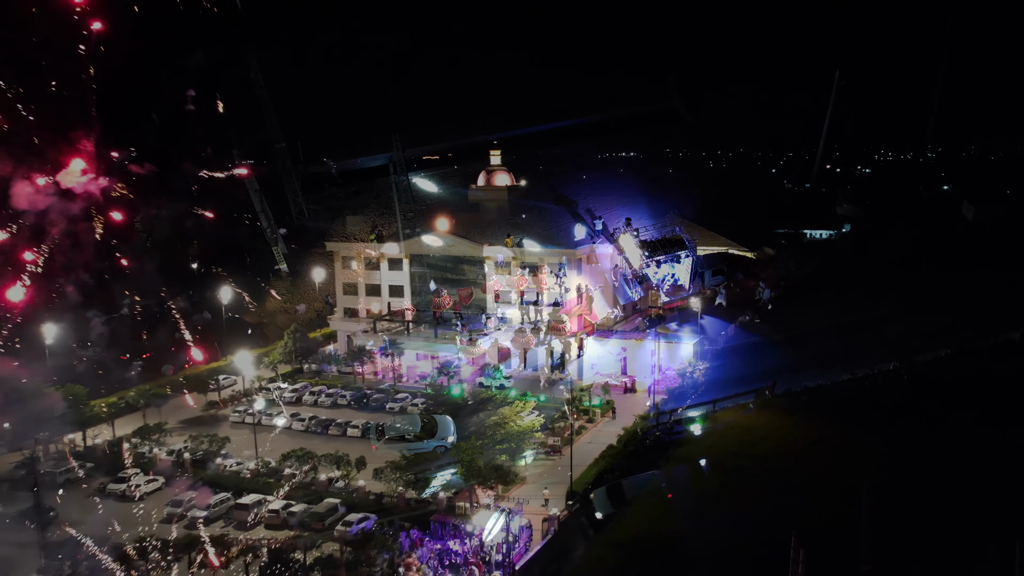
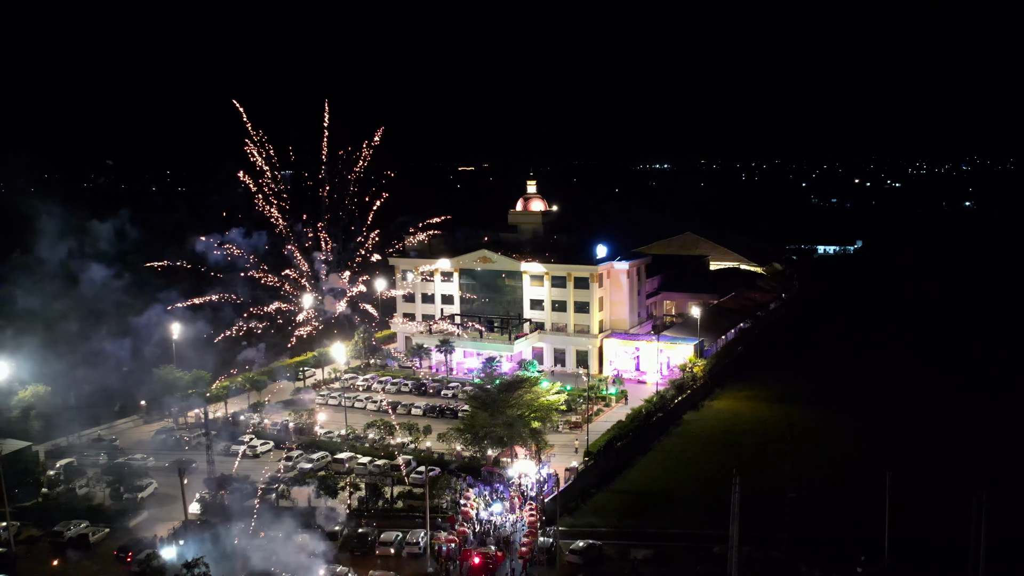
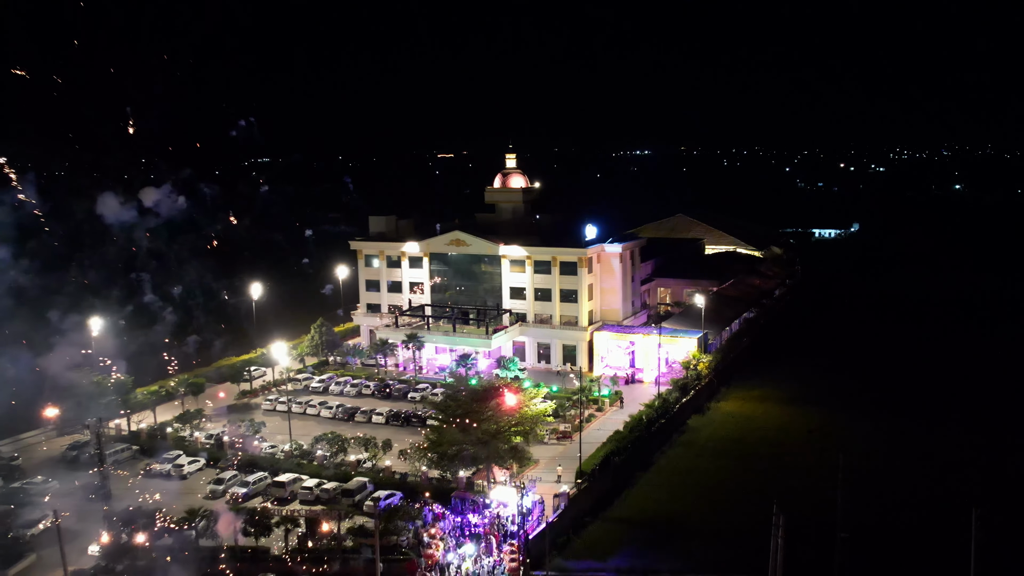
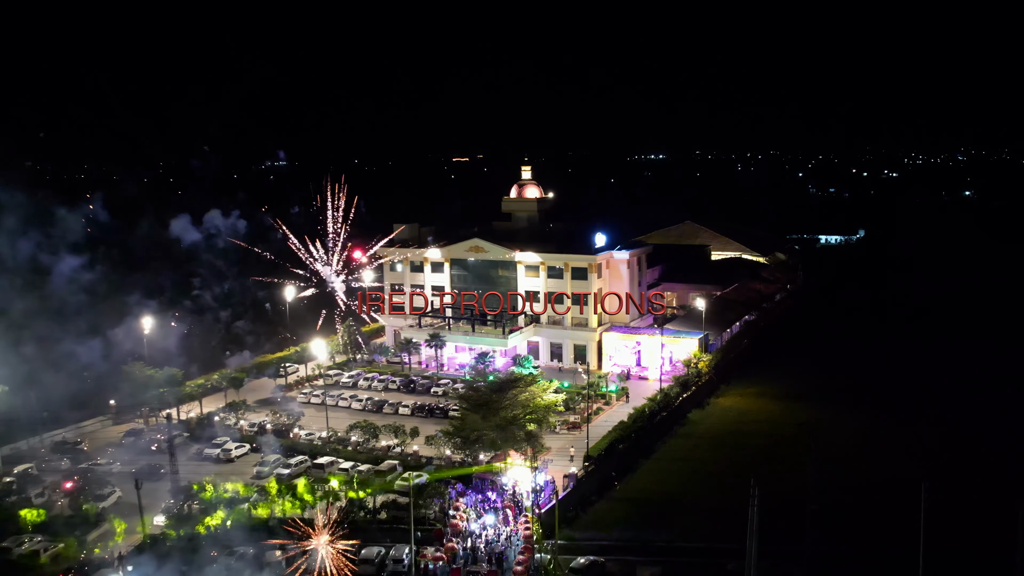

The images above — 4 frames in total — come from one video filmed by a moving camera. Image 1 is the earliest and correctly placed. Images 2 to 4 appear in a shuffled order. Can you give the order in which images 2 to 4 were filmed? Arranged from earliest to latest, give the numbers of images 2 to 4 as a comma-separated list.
3, 4, 2
